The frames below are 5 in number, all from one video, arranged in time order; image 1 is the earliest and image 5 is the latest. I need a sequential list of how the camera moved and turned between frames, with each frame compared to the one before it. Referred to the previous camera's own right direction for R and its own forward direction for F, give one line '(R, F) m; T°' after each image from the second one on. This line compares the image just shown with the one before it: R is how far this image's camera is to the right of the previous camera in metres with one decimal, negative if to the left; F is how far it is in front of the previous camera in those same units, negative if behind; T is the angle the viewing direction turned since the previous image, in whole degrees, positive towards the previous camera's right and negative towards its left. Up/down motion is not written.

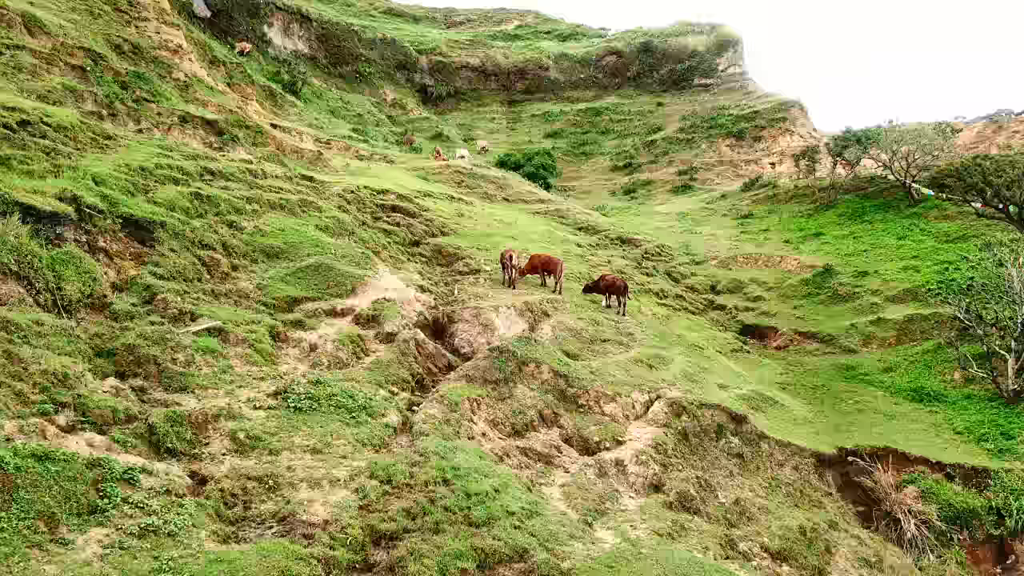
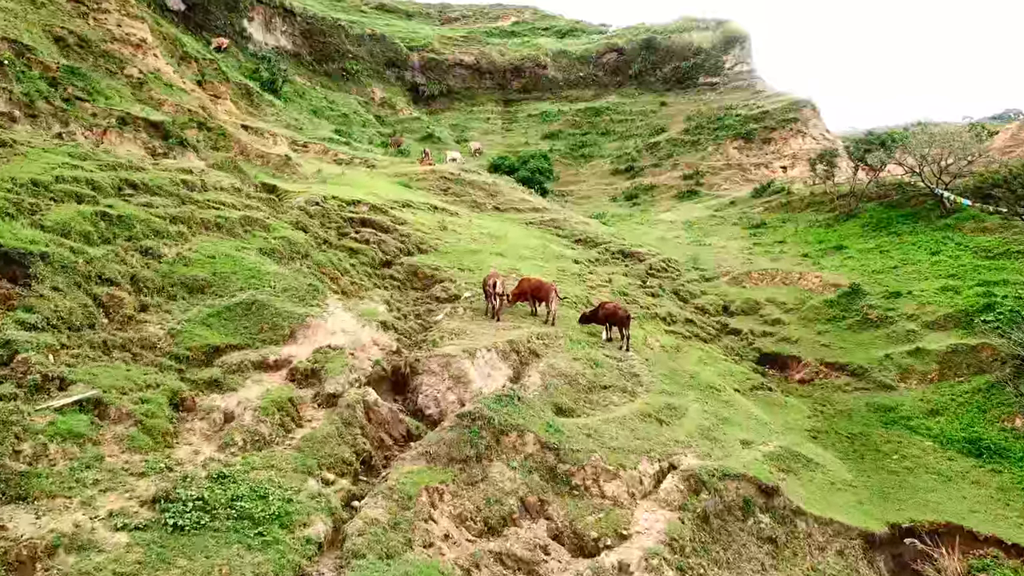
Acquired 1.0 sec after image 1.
(+0.4, +2.8) m; 0°
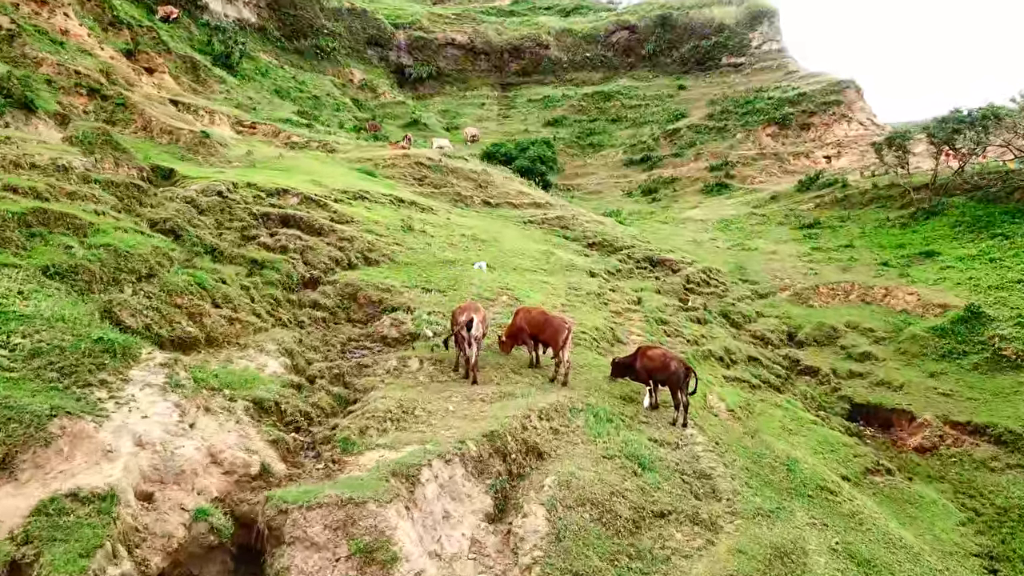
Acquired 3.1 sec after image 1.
(+0.2, +6.2) m; 0°
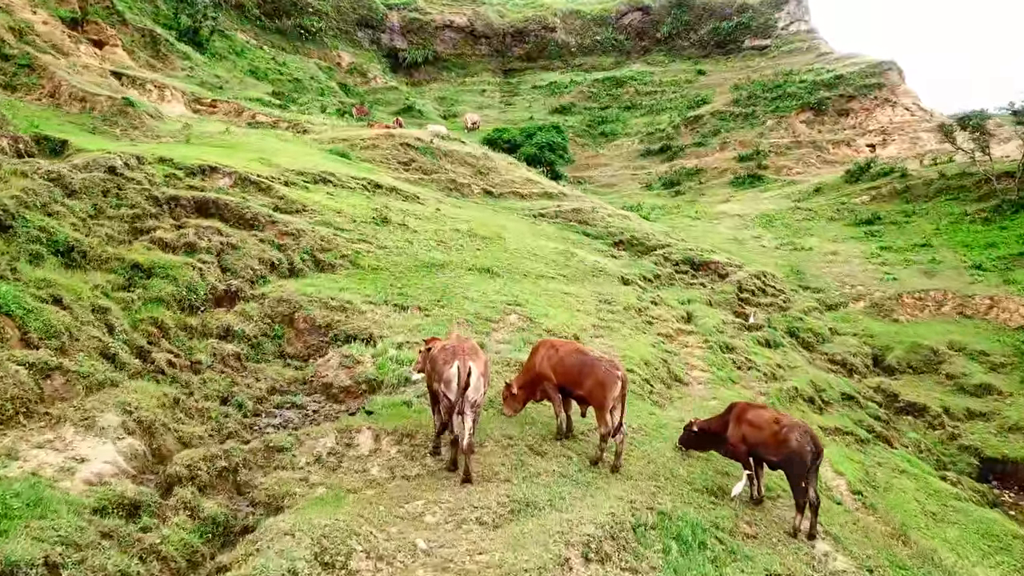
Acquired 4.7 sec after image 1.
(-0.2, +4.0) m; 0°
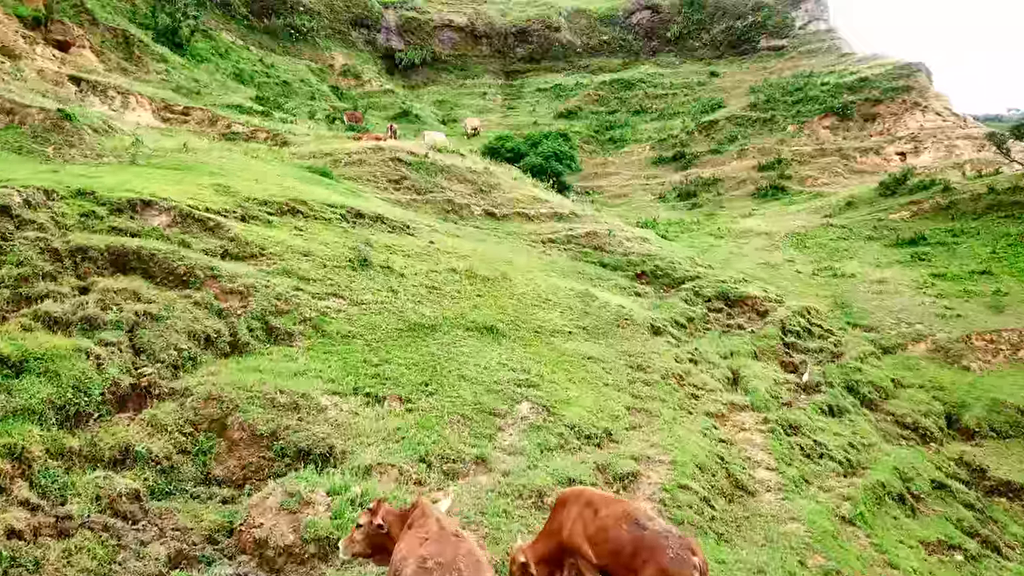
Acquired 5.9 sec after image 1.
(-0.1, +2.2) m; 0°
